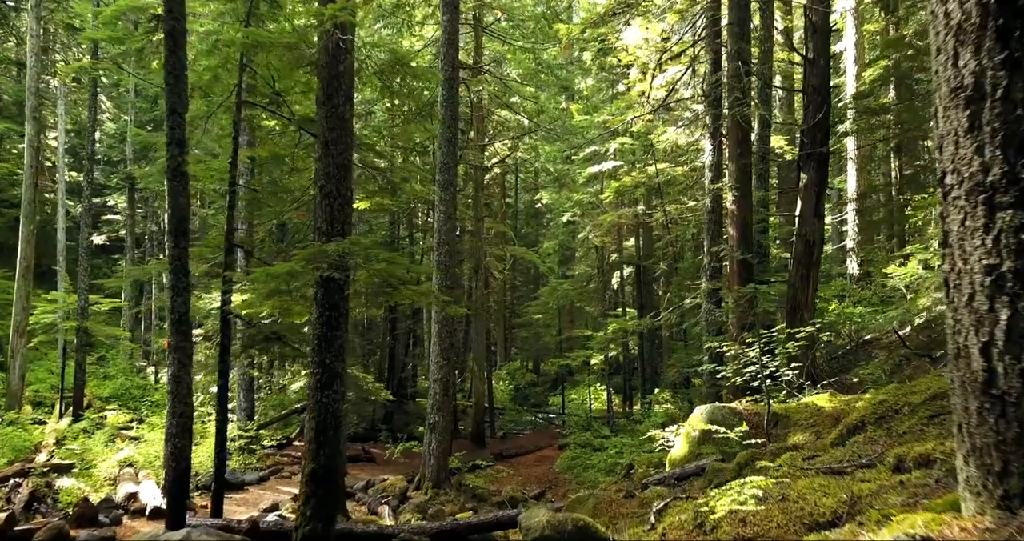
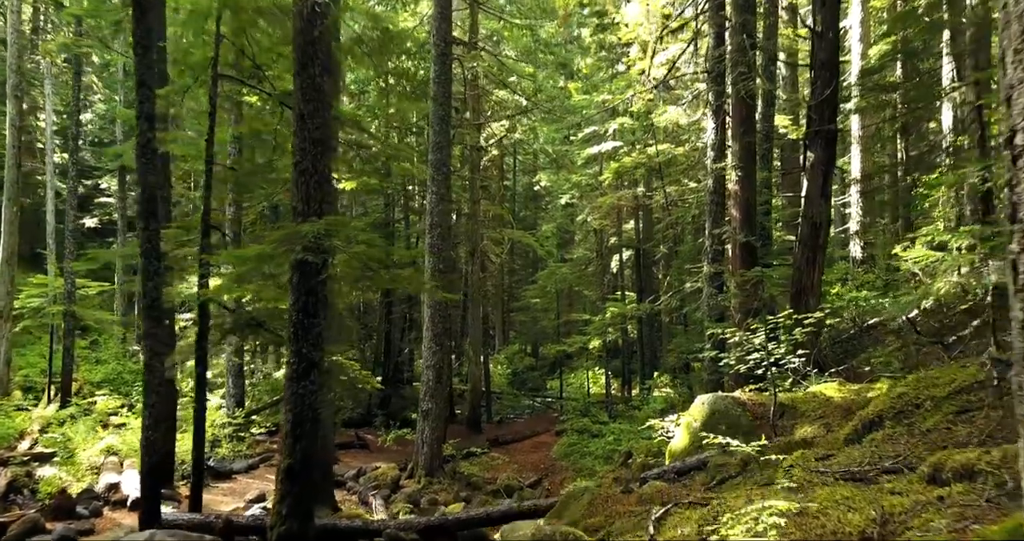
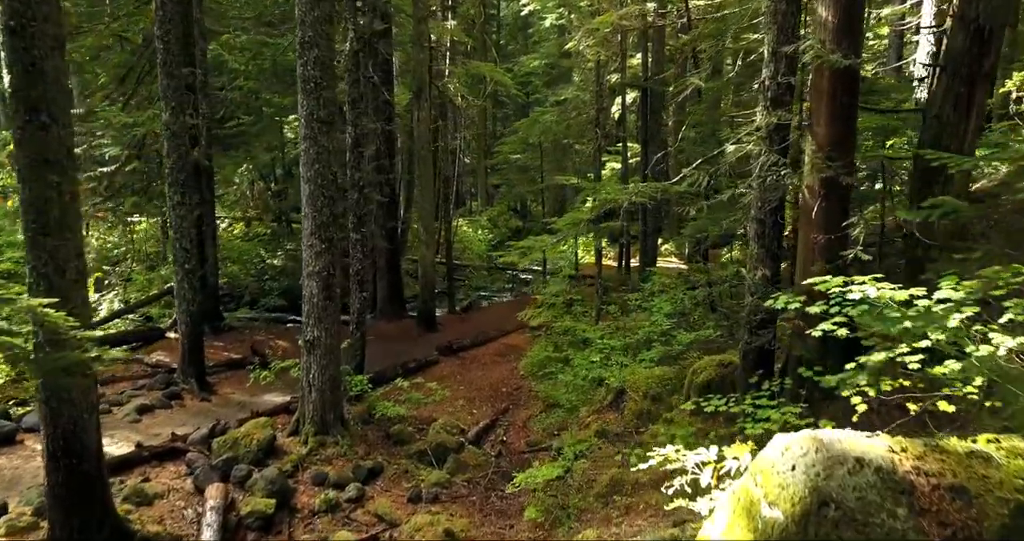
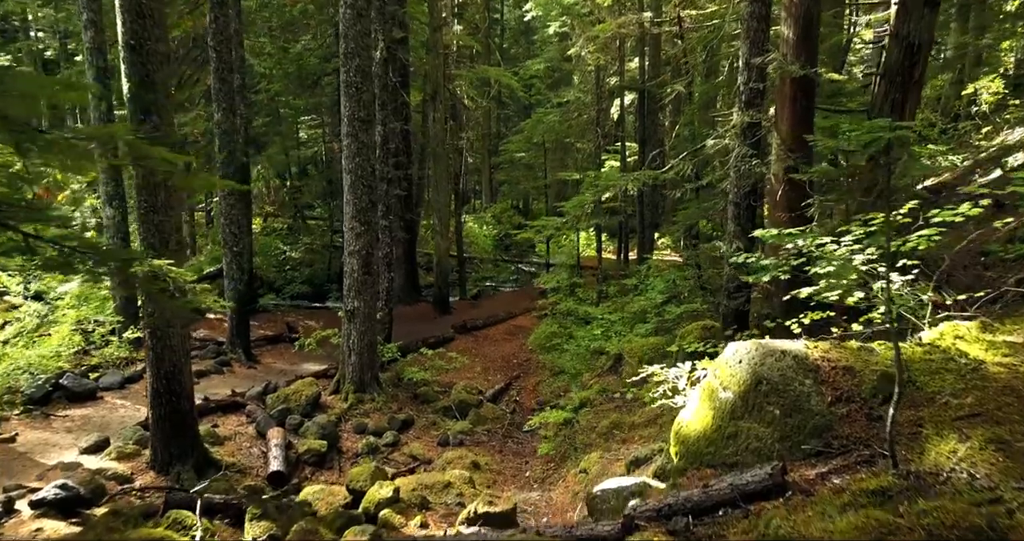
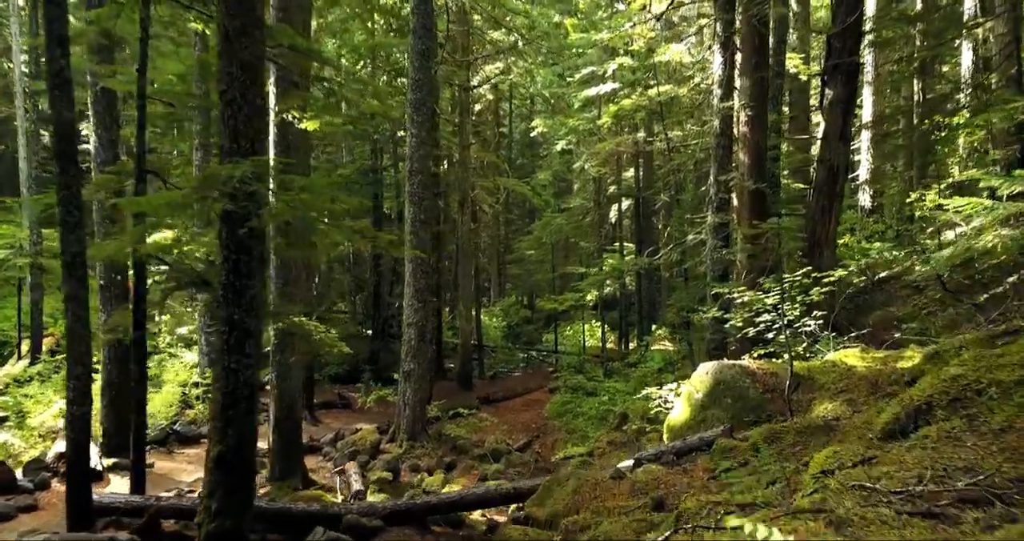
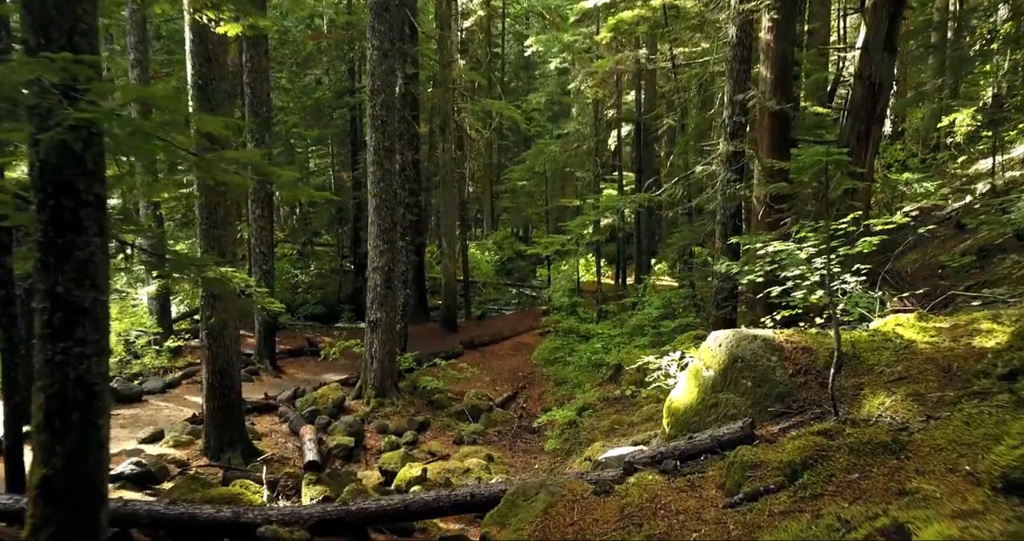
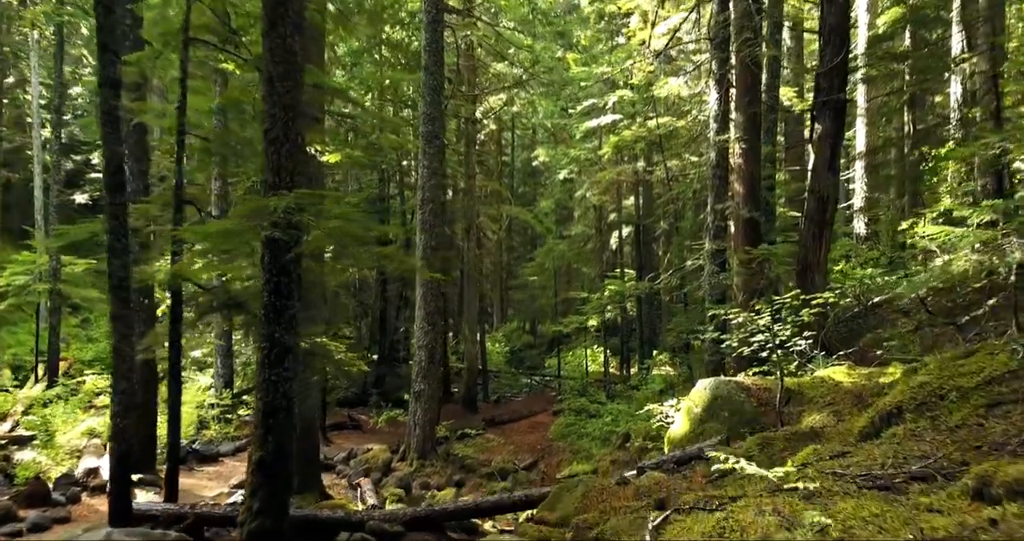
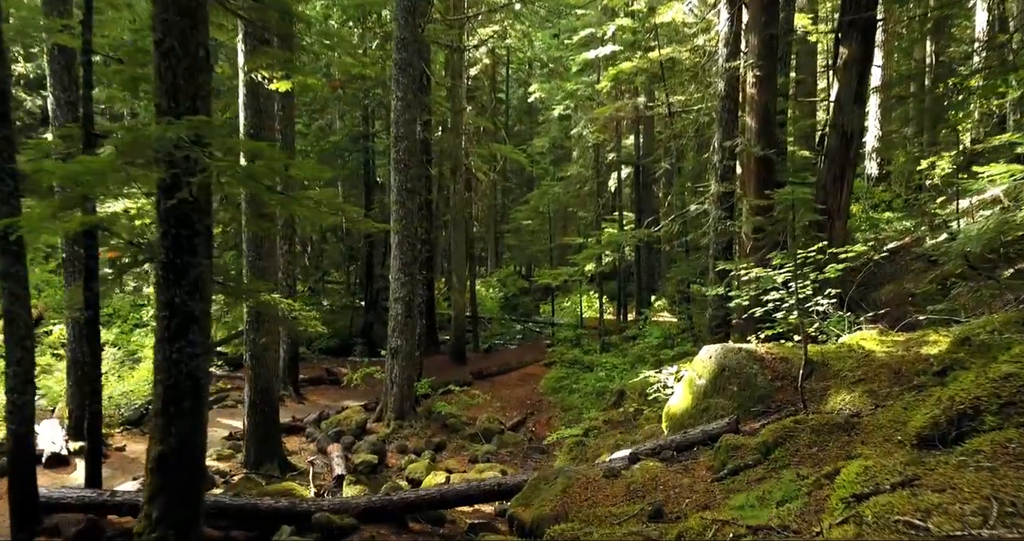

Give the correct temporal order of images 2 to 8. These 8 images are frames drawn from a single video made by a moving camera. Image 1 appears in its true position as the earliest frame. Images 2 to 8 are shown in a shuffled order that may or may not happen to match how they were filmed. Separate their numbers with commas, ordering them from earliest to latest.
2, 7, 5, 8, 6, 4, 3
